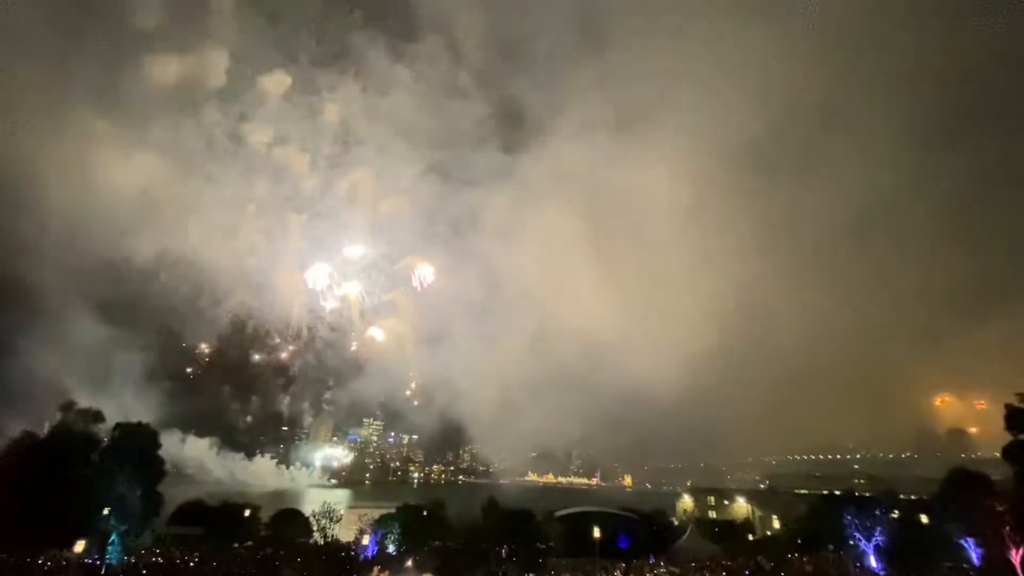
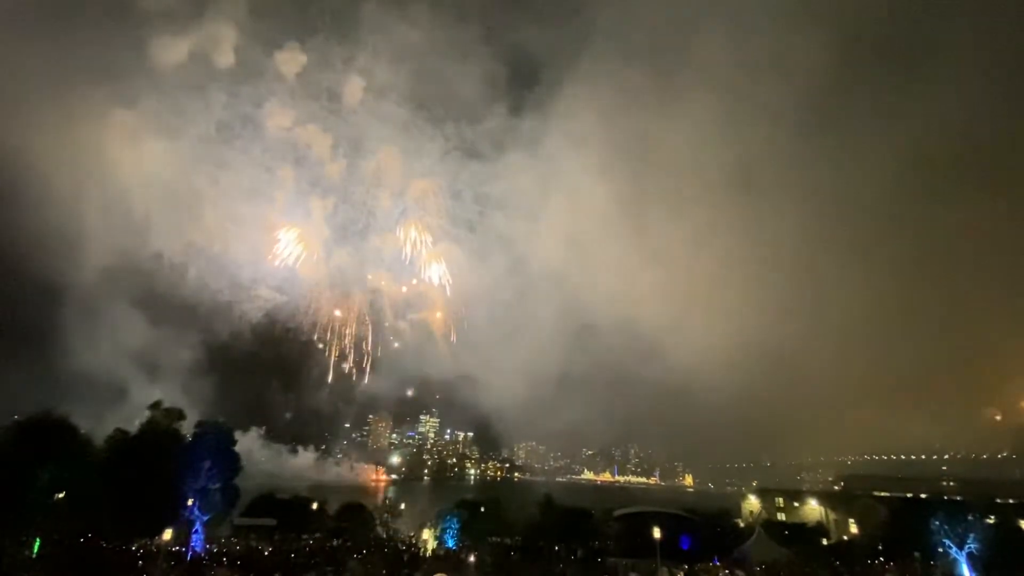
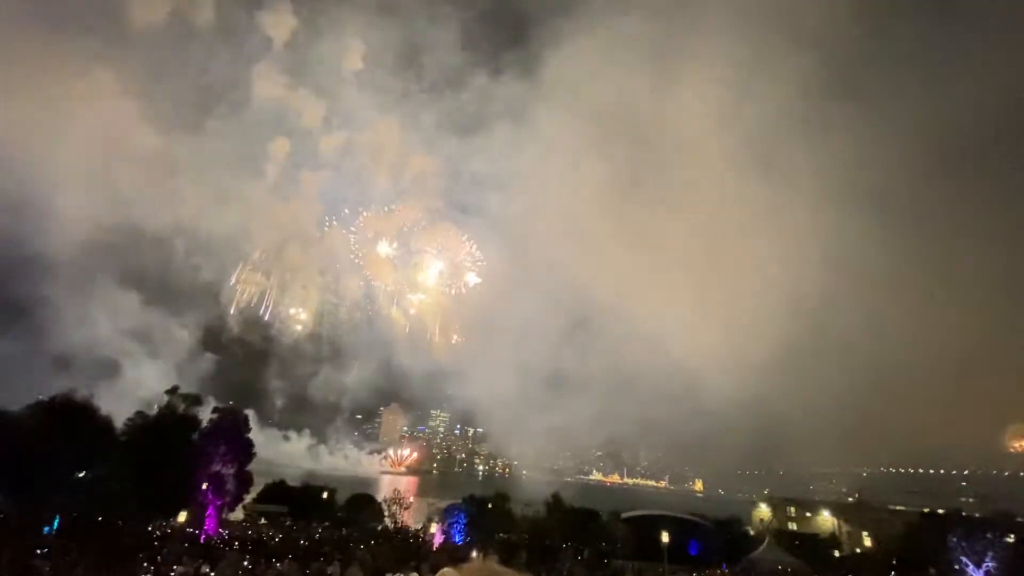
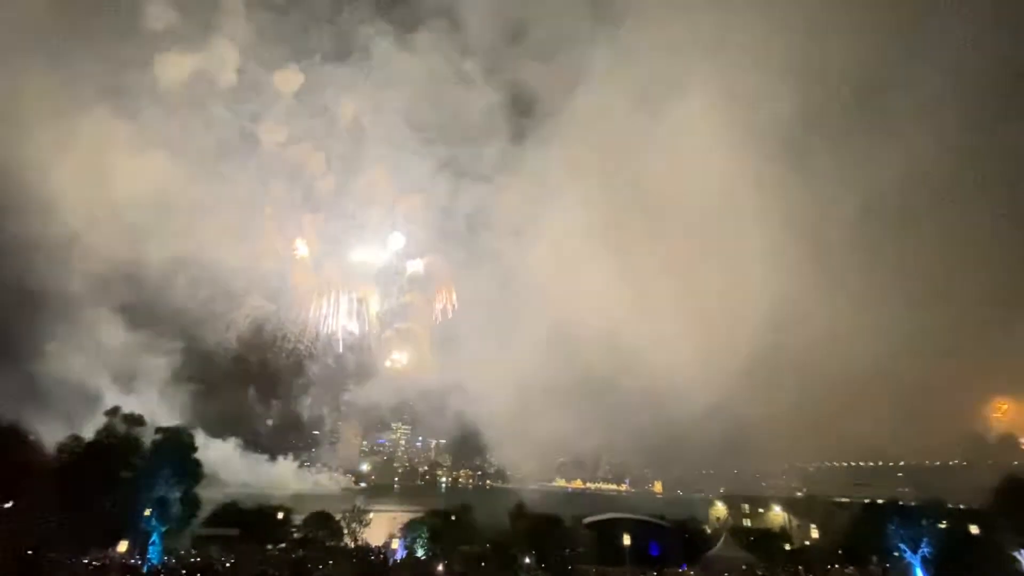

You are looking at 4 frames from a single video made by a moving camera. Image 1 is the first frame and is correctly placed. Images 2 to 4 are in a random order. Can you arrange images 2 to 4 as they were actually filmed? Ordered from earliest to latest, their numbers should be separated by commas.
4, 2, 3
